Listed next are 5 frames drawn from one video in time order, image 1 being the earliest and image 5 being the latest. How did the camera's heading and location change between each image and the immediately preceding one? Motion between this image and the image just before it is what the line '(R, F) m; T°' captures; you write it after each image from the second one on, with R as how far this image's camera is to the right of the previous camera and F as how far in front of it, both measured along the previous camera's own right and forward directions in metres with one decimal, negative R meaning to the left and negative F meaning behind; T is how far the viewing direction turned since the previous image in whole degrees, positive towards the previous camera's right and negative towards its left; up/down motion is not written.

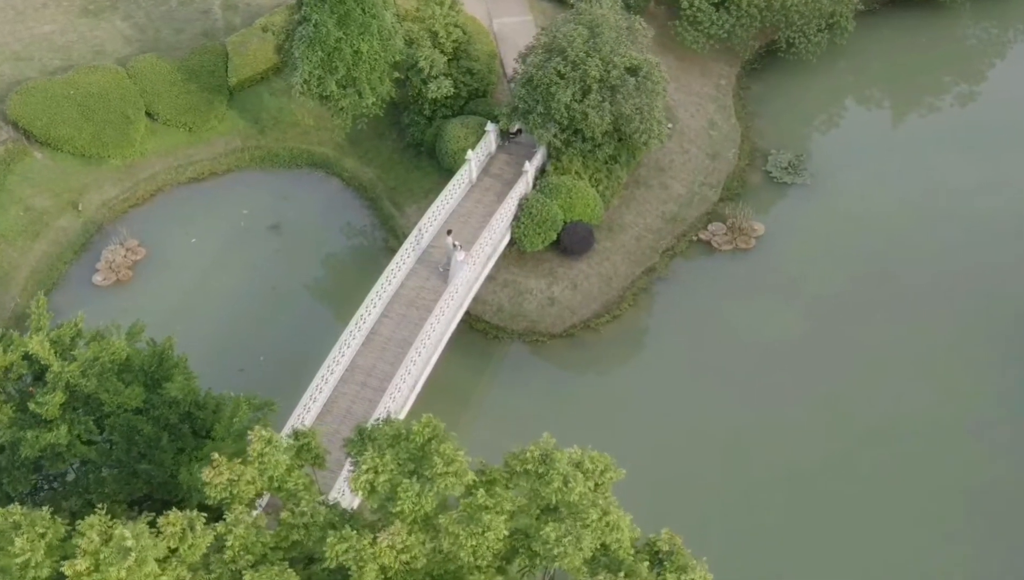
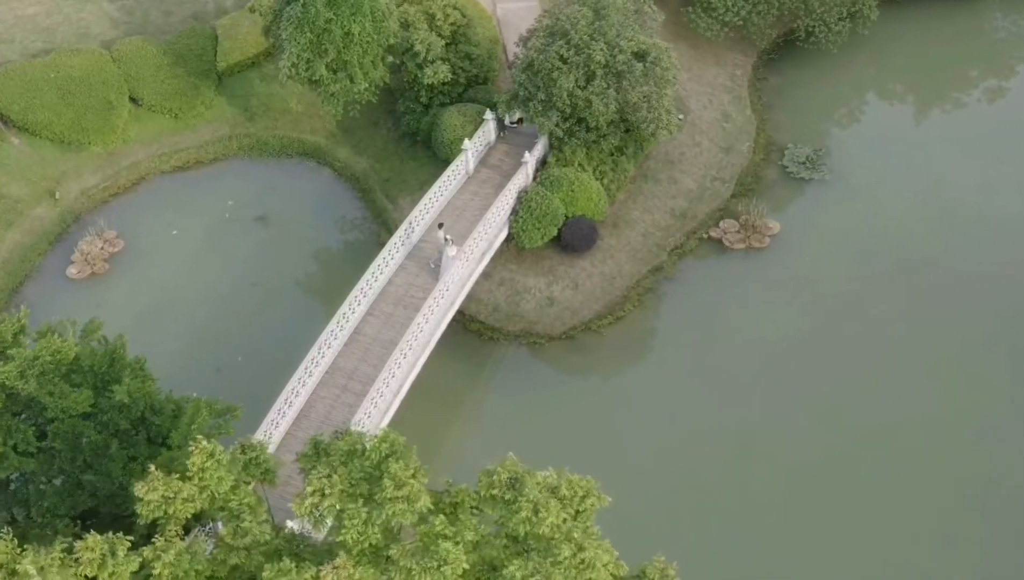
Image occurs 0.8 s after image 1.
(+0.4, +1.2) m; -1°
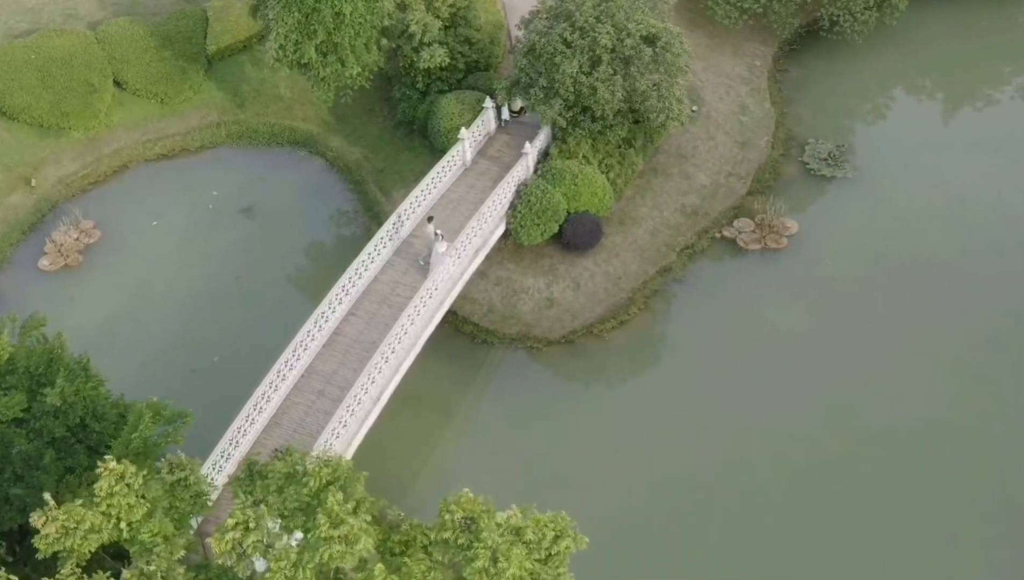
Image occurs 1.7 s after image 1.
(+0.4, +1.3) m; -1°
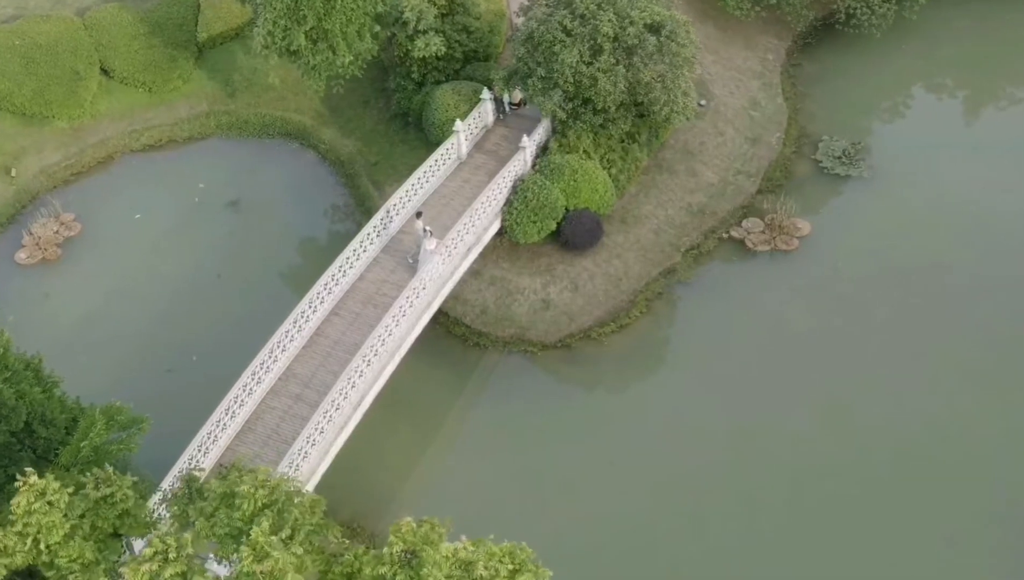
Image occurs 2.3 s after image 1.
(+0.4, +0.9) m; -1°
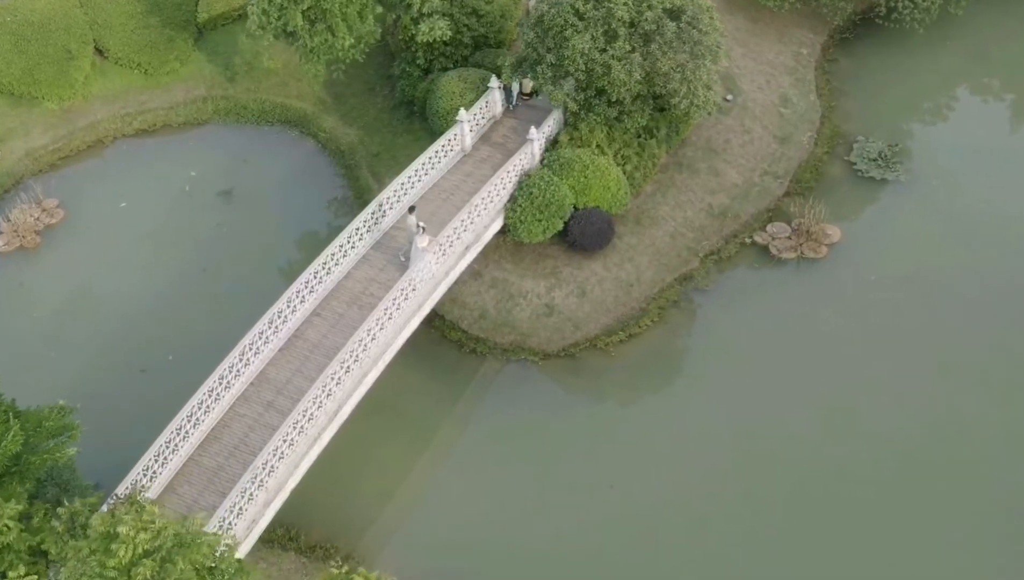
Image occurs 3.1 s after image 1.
(+0.5, +1.2) m; -2°
